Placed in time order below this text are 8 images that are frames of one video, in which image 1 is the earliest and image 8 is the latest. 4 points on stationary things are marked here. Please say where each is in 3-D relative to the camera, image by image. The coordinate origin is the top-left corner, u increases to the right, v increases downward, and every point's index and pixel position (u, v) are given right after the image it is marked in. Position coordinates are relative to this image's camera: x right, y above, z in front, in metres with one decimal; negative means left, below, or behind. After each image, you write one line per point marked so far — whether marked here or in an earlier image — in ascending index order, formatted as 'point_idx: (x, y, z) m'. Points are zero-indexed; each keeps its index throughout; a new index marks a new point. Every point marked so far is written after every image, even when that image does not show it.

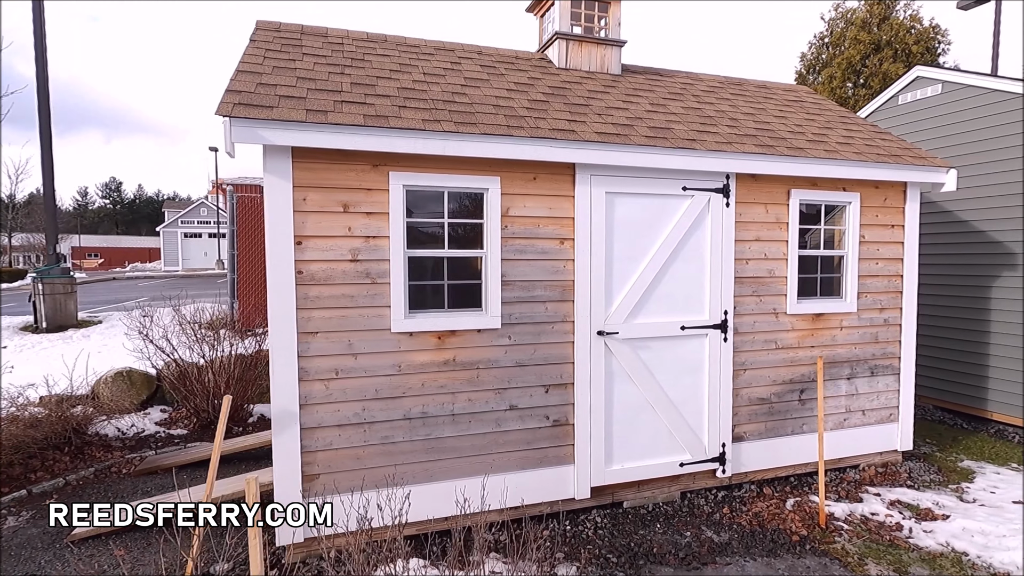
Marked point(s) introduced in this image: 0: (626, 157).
0: (+0.8, +0.9, +3.7) m
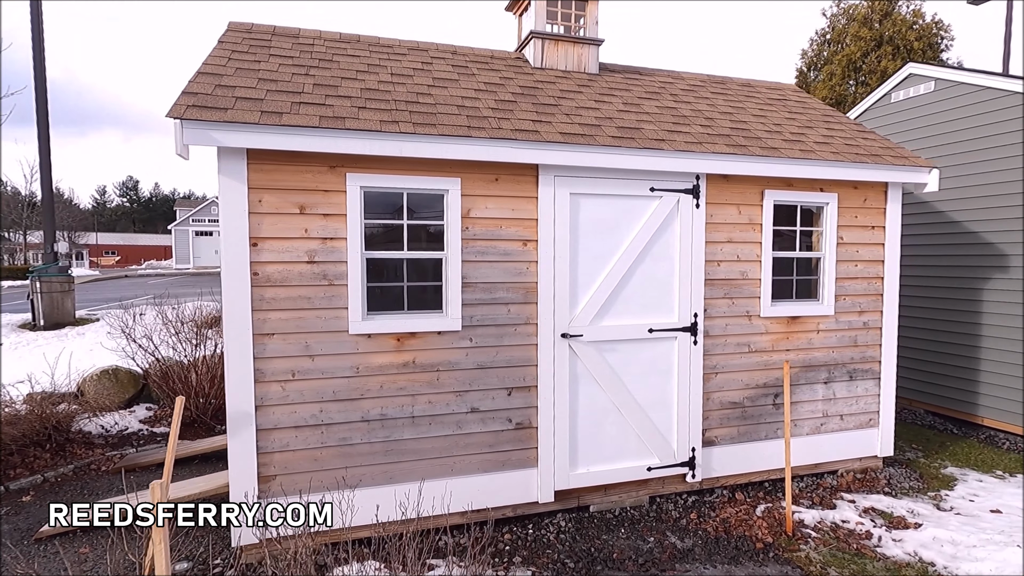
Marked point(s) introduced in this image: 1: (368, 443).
0: (+0.5, +0.9, +3.6) m
1: (-0.9, -1.0, +3.4) m
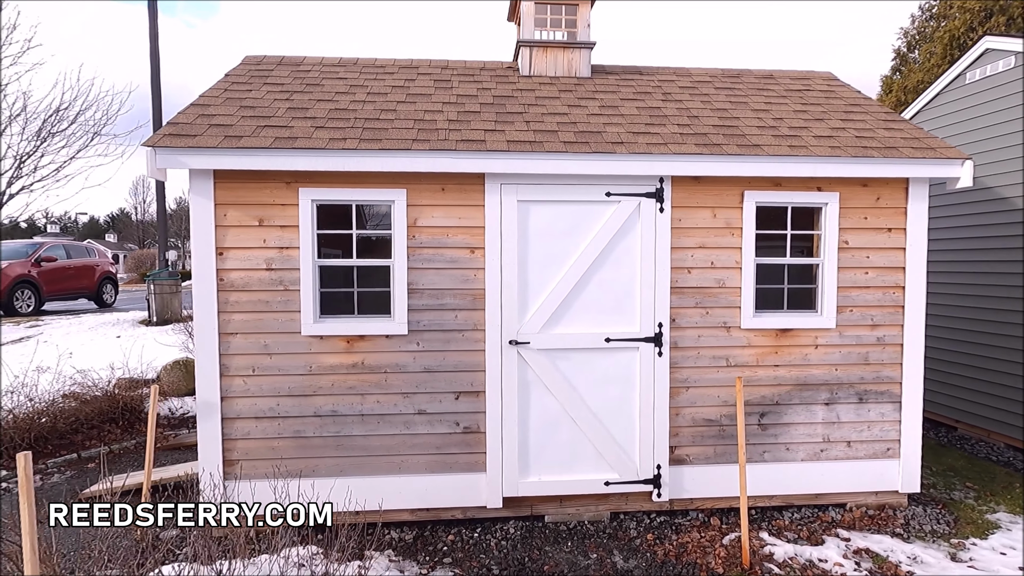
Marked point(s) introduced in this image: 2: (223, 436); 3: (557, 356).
0: (+0.2, +0.8, +3.6) m
1: (-1.3, -1.0, +3.7) m
2: (-1.9, -1.0, +3.6) m
3: (+0.3, -0.5, +3.7) m
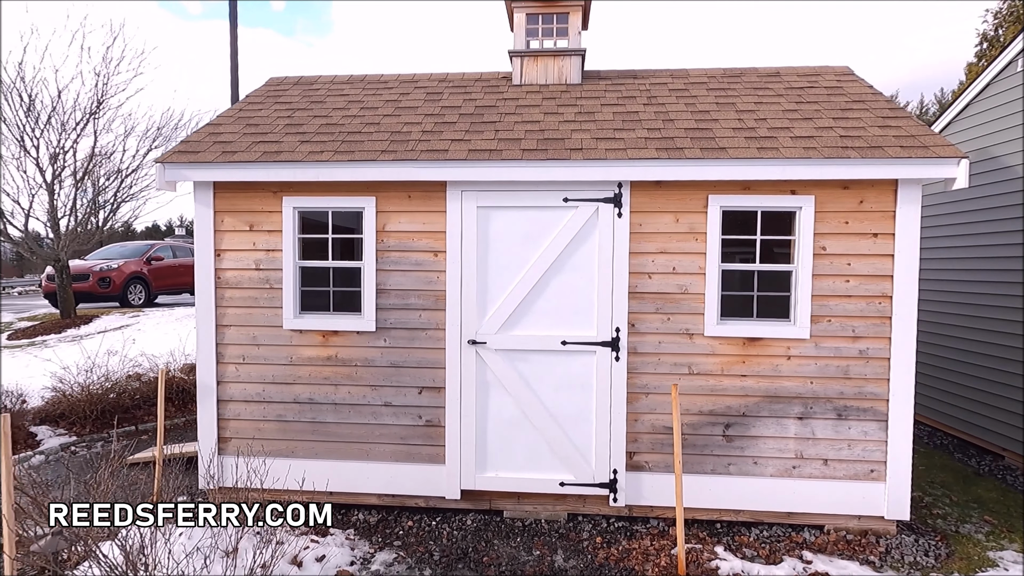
0: (-0.1, +0.8, +3.8) m
1: (-1.6, -1.0, +4.1) m
2: (-2.2, -1.0, +4.1) m
3: (0.0, -0.5, +3.9) m
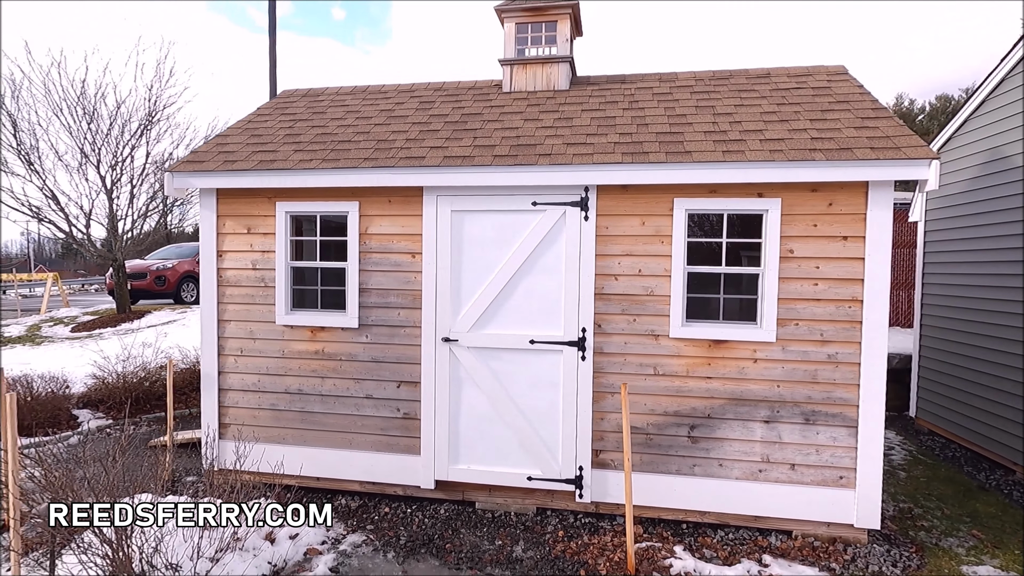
0: (-0.3, +0.8, +3.9) m
1: (-1.8, -1.0, +4.4) m
2: (-2.4, -0.9, +4.5) m
3: (-0.2, -0.5, +4.0) m
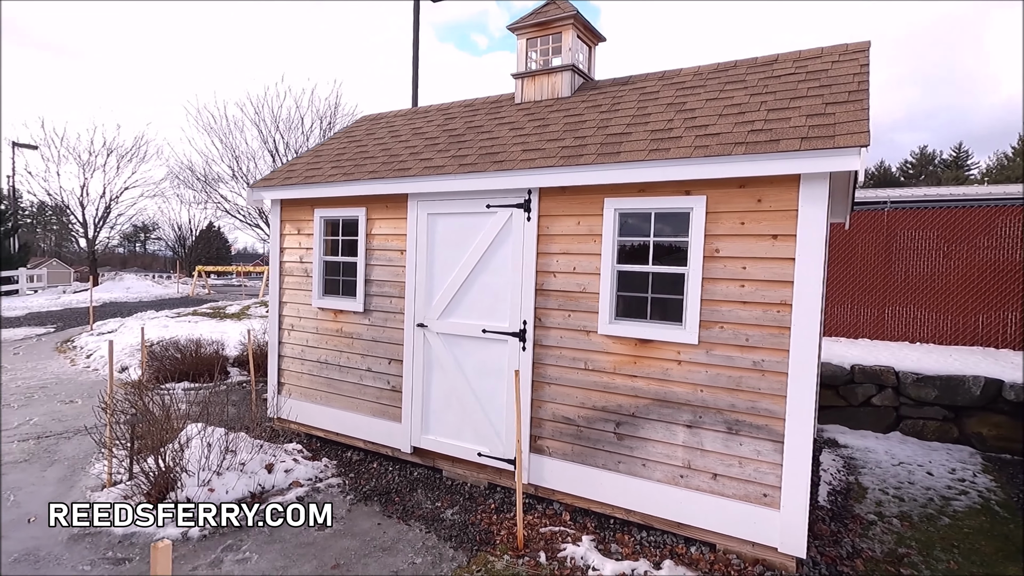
0: (-0.7, +0.9, +4.5) m
1: (-1.9, -0.9, +5.4) m
2: (-2.5, -0.8, +5.7) m
3: (-0.5, -0.4, +4.6) m
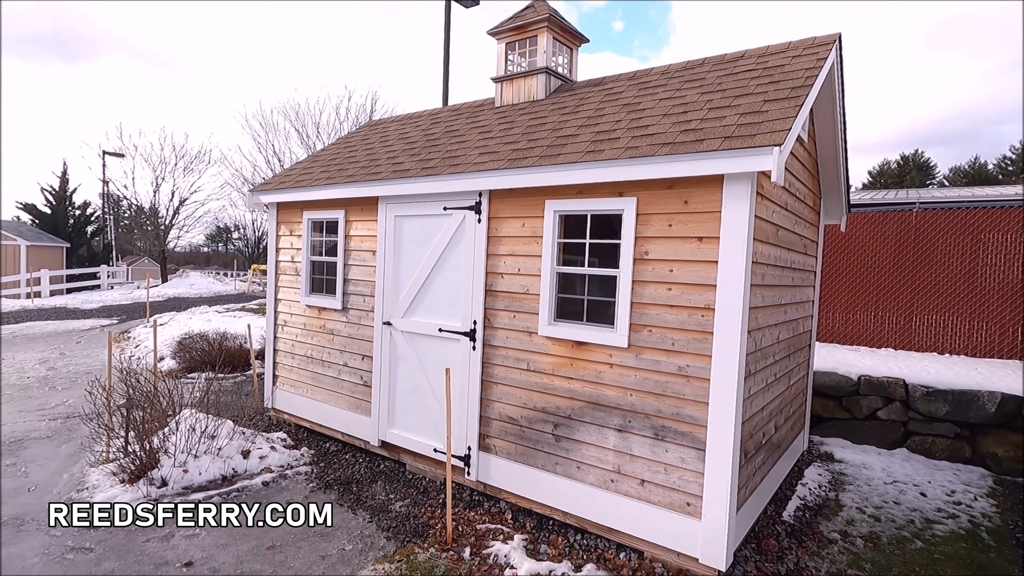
0: (-1.0, +0.9, +4.7) m
1: (-2.2, -0.9, +5.7) m
2: (-2.7, -0.8, +6.1) m
3: (-0.9, -0.4, +4.7) m
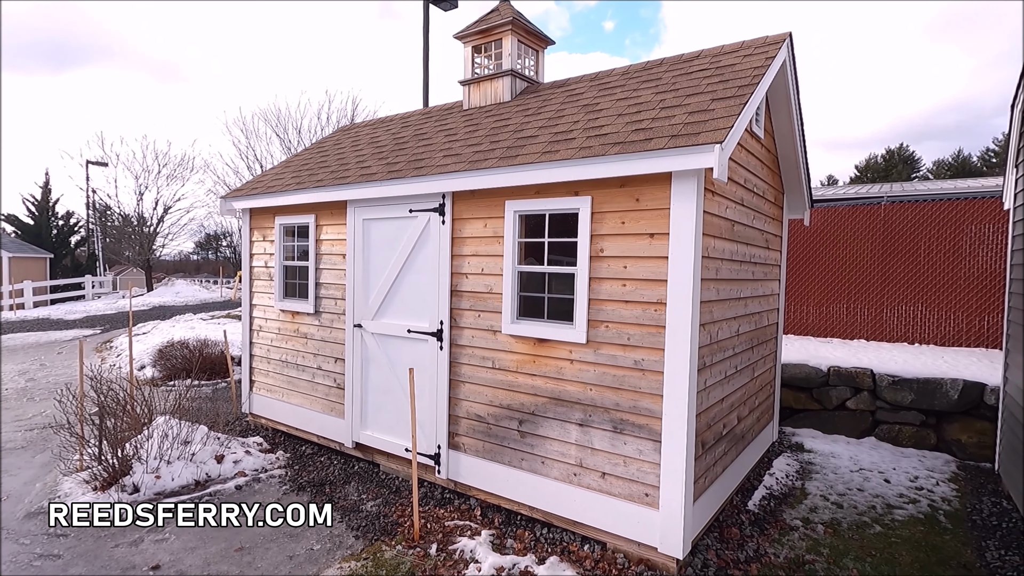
0: (-1.3, +0.8, +4.8) m
1: (-2.5, -0.9, +5.8) m
2: (-3.0, -0.9, +6.1) m
3: (-1.1, -0.5, +4.8) m
